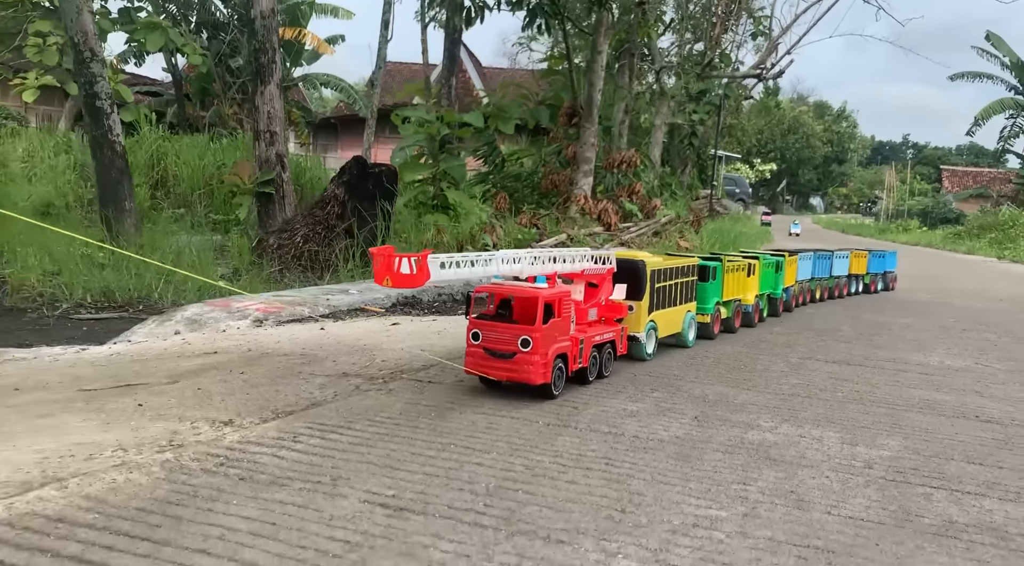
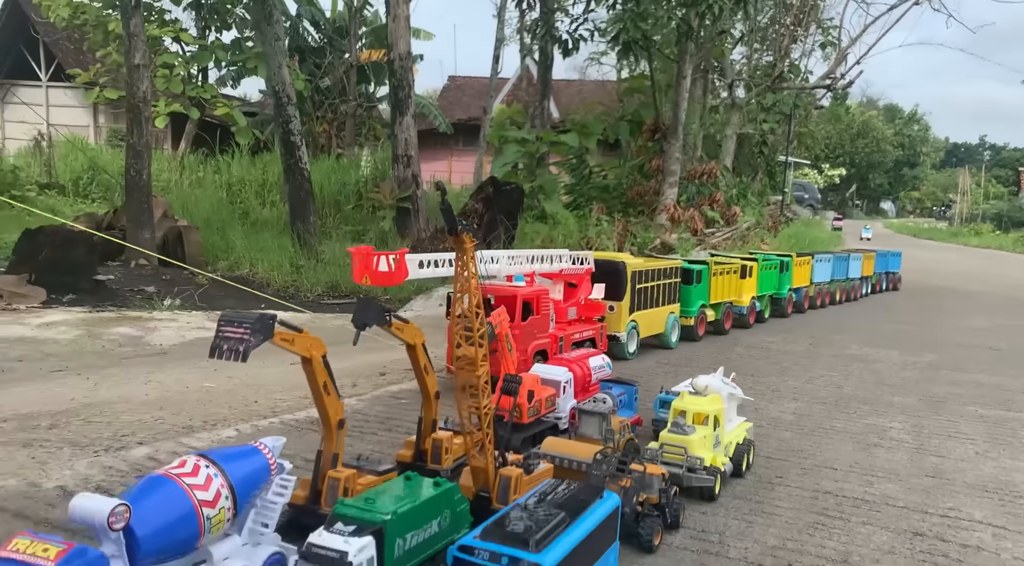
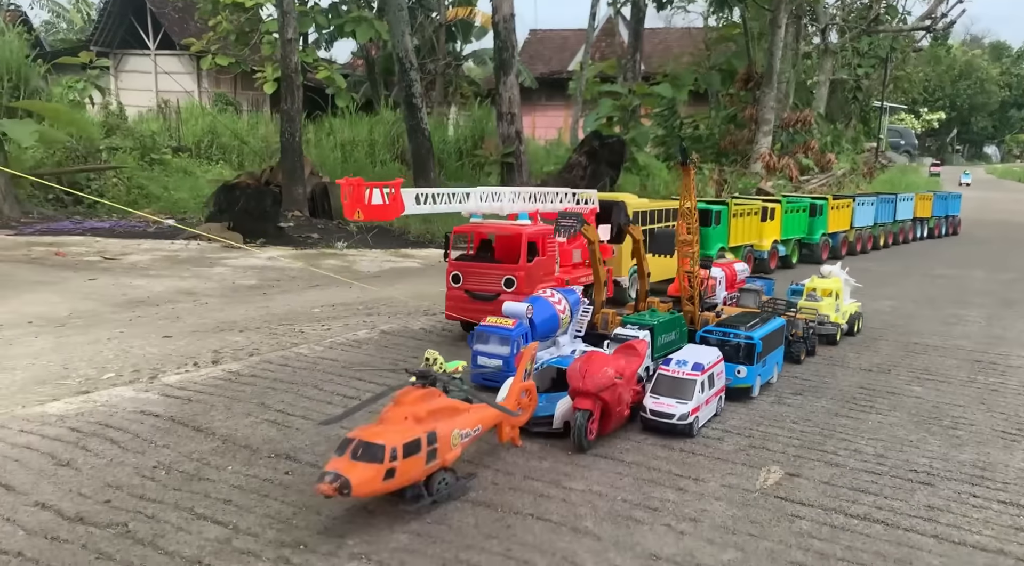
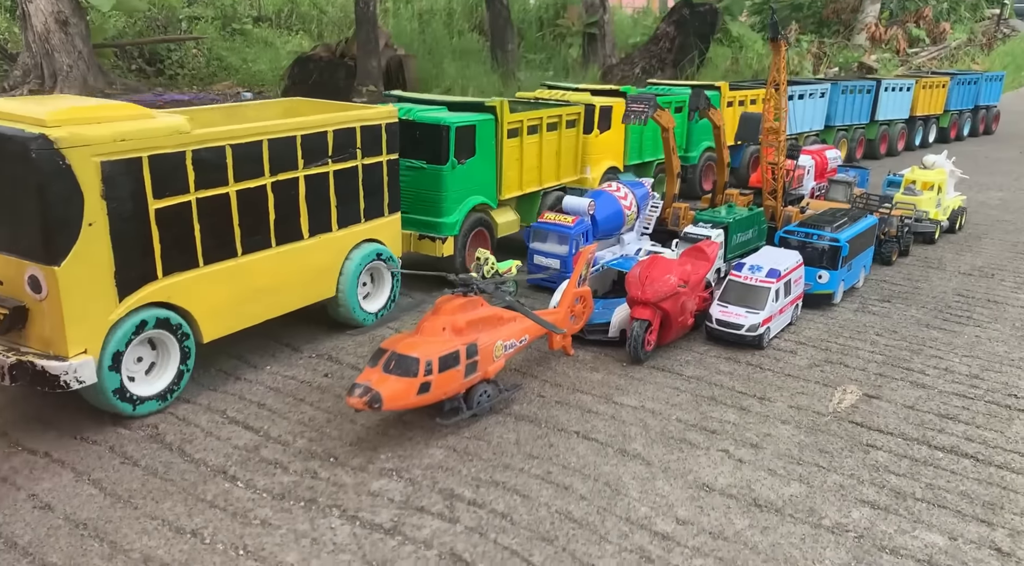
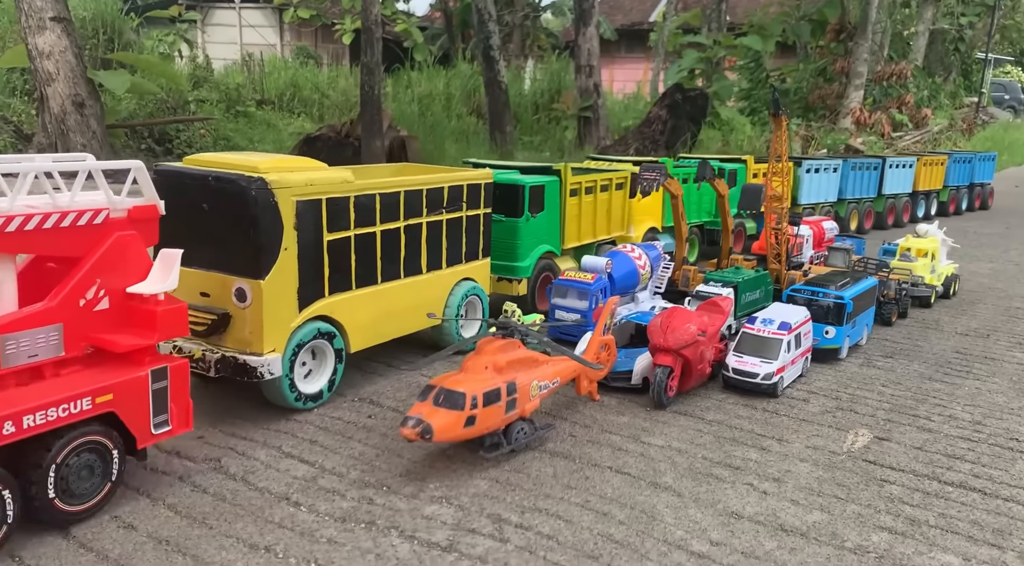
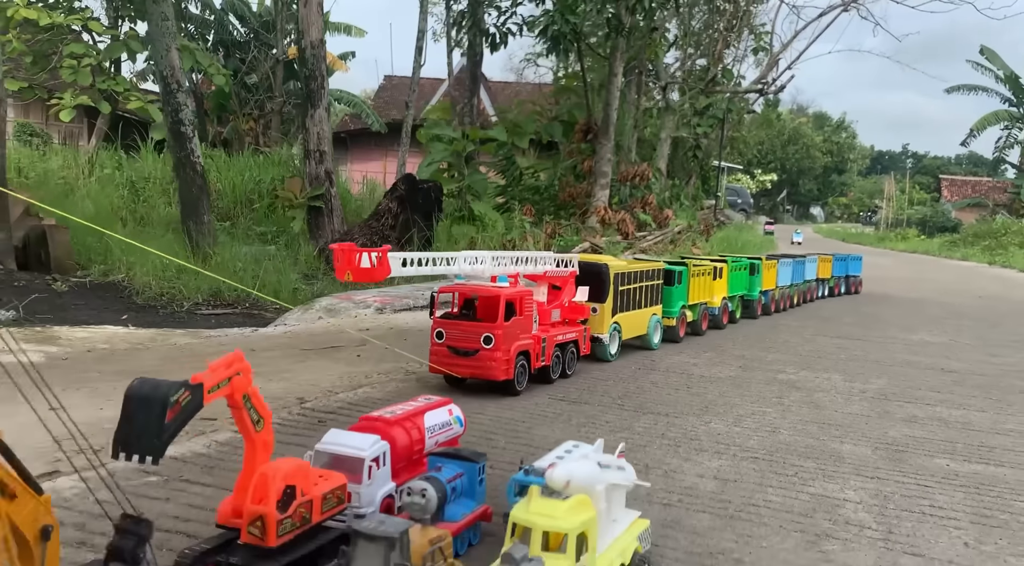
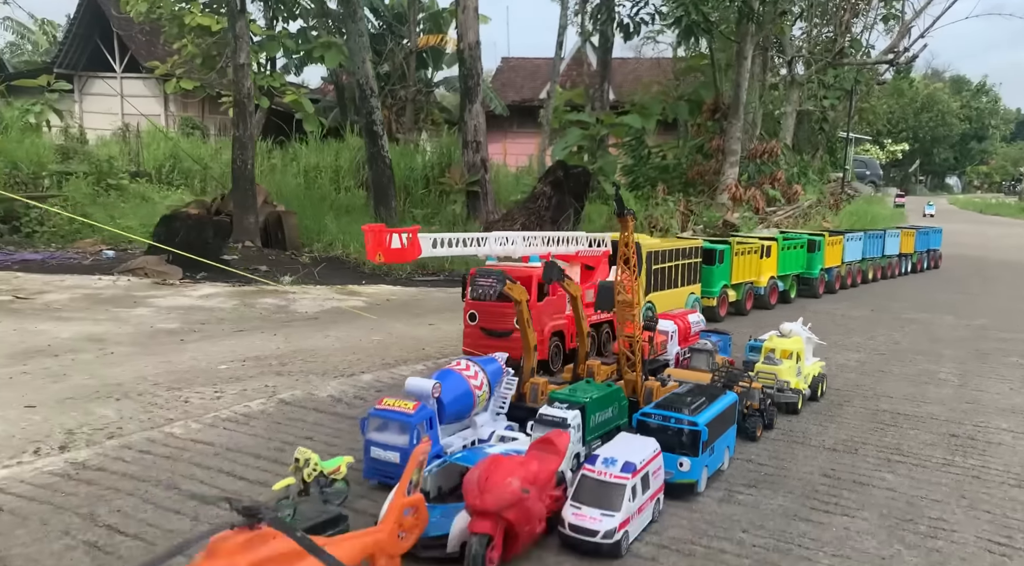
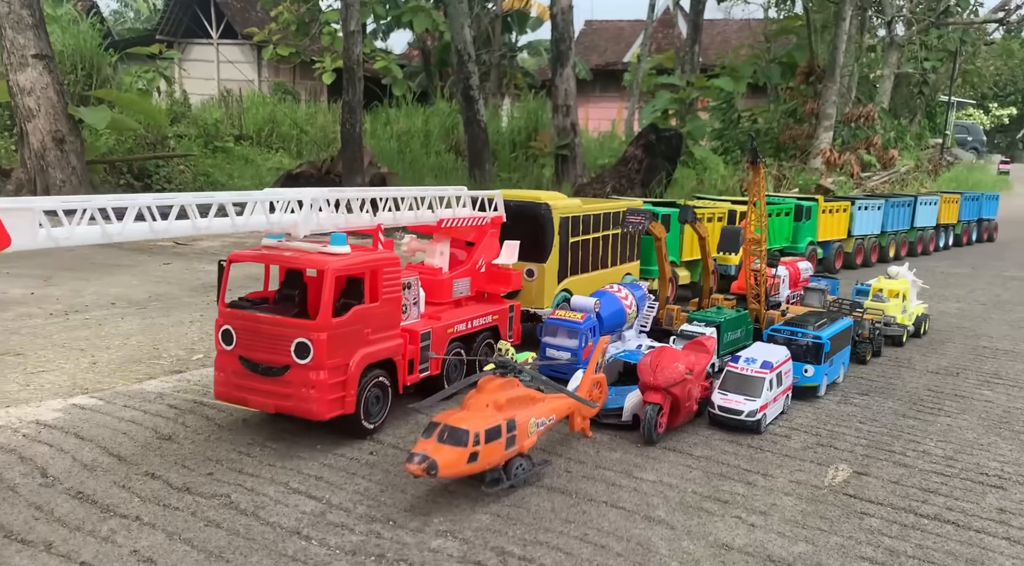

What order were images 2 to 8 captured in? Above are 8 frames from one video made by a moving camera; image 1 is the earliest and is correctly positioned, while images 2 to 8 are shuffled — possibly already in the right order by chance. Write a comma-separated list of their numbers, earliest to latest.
6, 2, 7, 3, 8, 5, 4
